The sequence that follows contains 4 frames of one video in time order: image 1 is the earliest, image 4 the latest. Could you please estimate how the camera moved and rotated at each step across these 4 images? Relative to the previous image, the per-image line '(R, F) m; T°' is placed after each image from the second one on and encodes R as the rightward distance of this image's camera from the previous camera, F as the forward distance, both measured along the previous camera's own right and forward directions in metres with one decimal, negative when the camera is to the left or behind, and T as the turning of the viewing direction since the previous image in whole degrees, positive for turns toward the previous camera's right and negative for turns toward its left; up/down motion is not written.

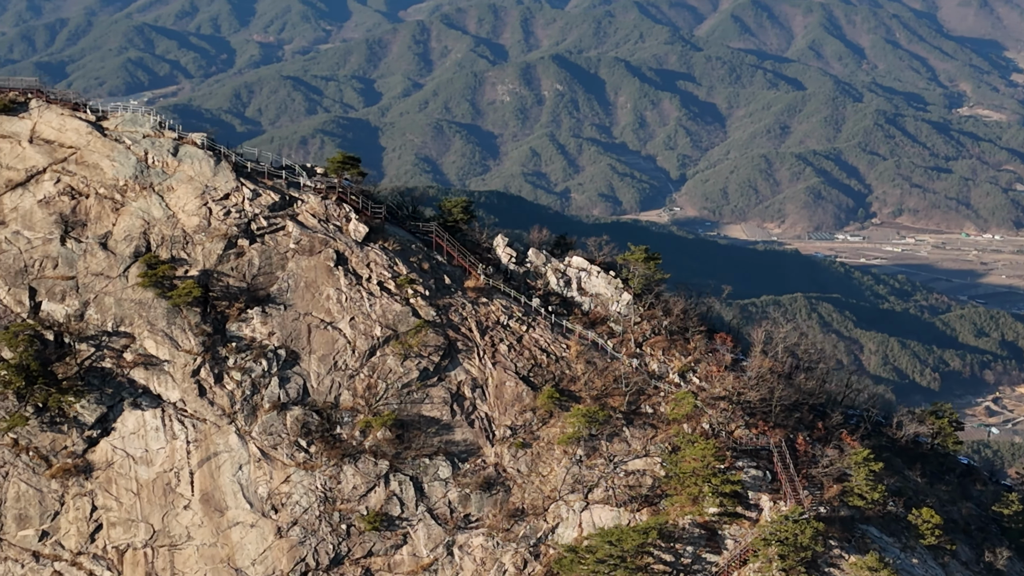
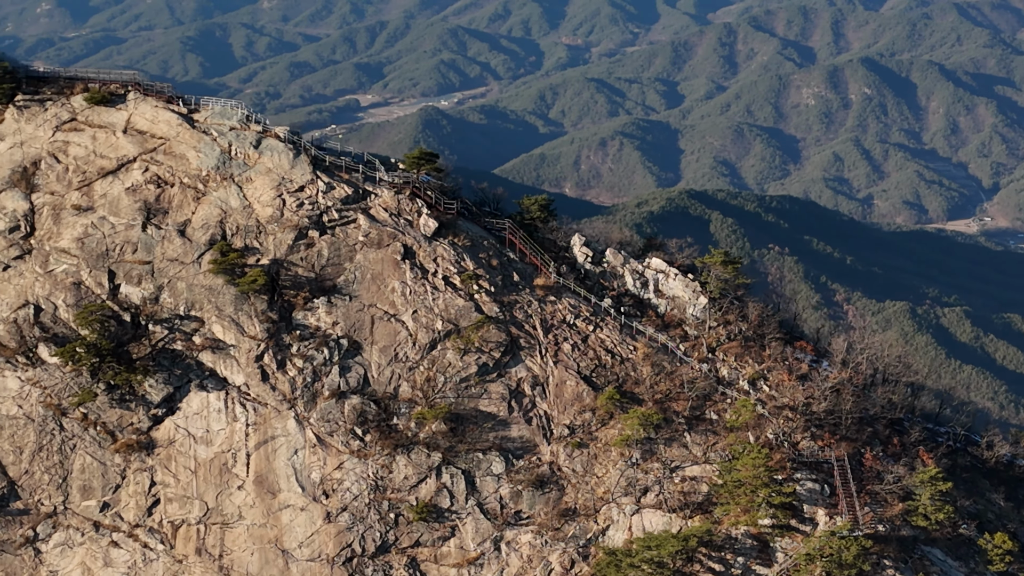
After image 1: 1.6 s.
(+3.4, +1.0) m; -7°
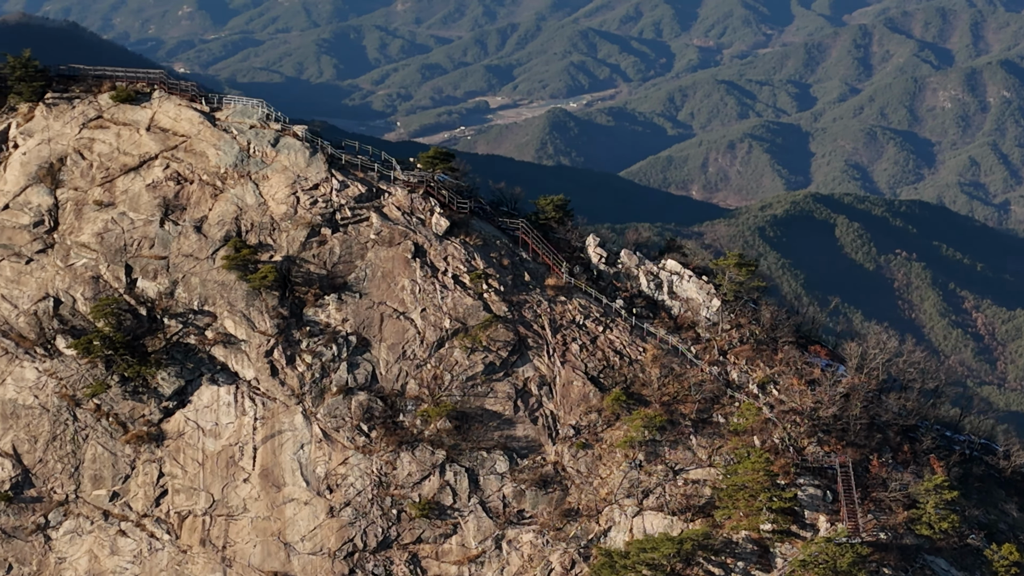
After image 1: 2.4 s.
(+1.9, 0.0) m; -3°
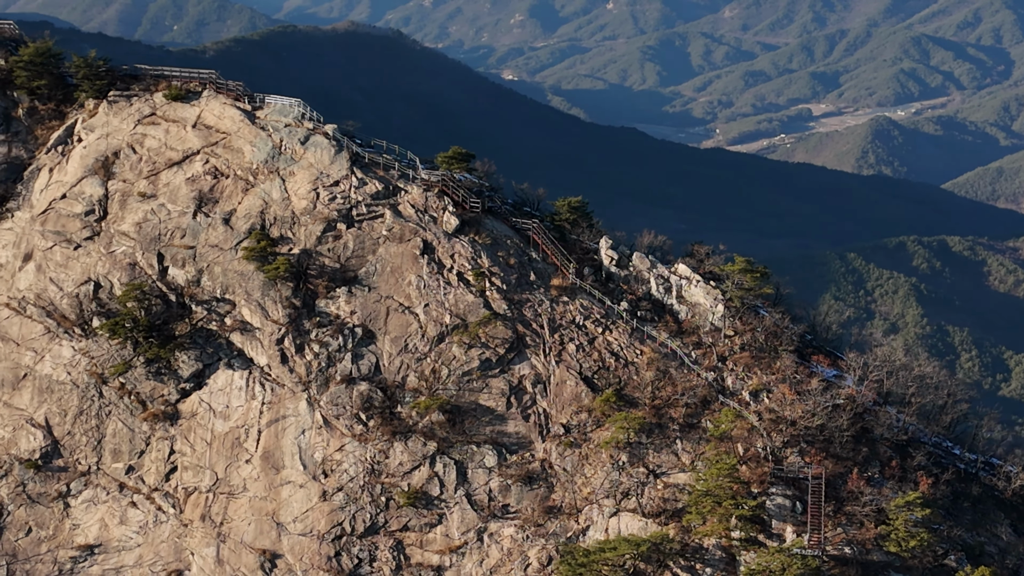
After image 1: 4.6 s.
(+6.2, -0.5) m; -7°
